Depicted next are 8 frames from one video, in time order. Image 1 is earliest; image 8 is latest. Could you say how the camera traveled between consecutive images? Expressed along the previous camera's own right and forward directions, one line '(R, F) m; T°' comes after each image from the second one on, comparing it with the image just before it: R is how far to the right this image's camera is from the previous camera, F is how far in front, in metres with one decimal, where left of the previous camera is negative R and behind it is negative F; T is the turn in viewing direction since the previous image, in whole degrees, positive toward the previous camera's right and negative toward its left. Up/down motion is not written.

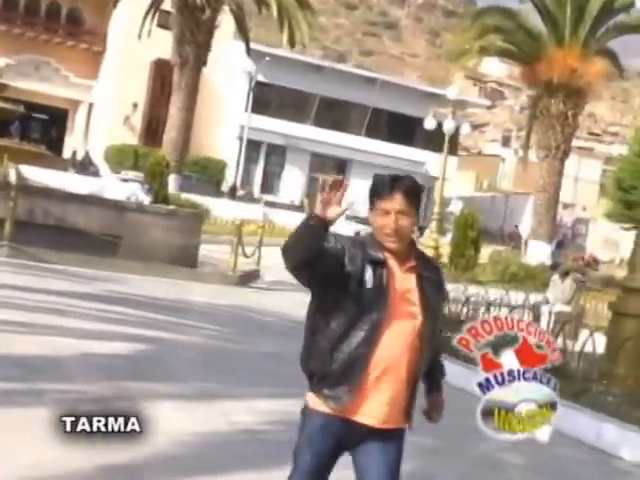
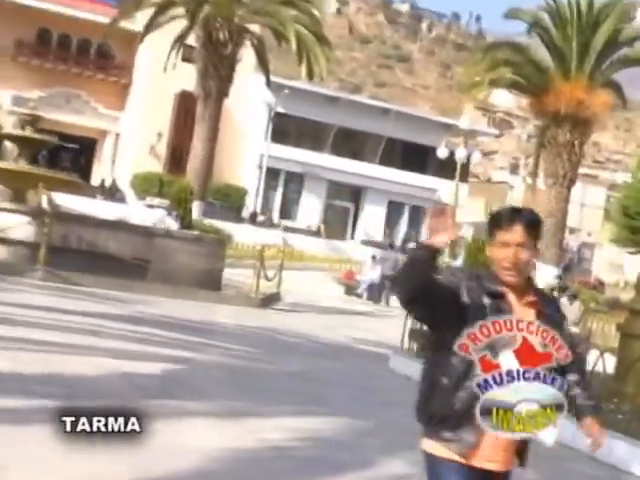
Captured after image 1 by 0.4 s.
(-0.4, -1.2) m; 0°
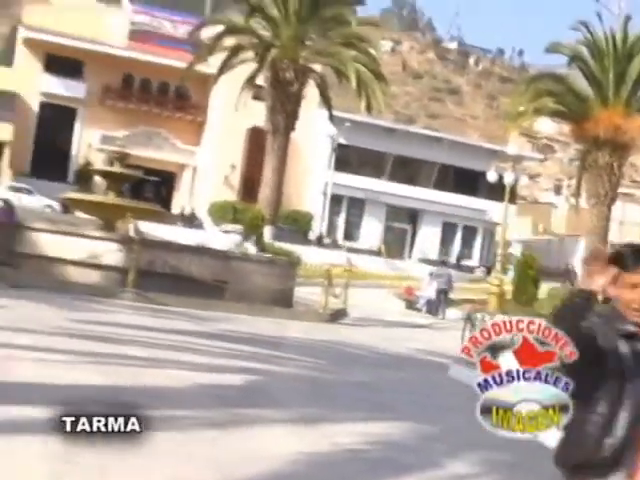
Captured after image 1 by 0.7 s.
(+0.3, -2.7) m; -4°
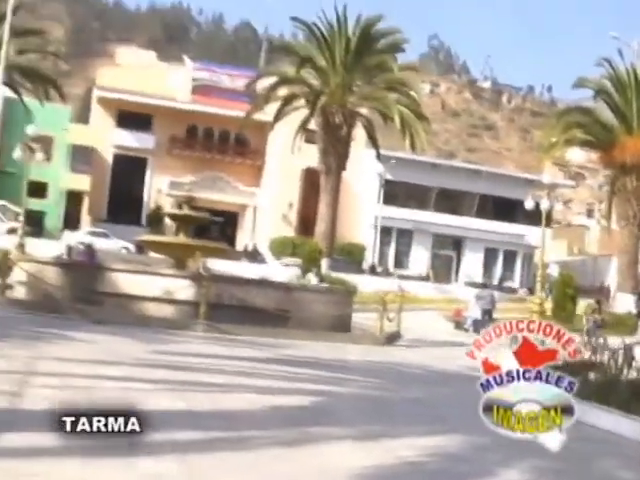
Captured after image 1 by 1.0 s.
(+0.5, -2.8) m; -3°
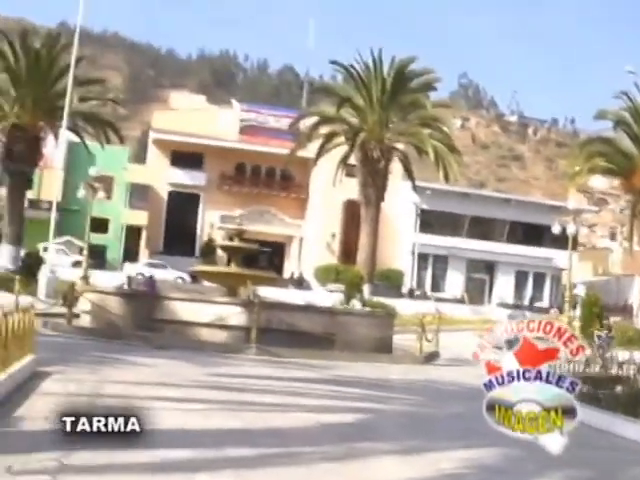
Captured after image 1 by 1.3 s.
(+0.4, -2.5) m; -3°
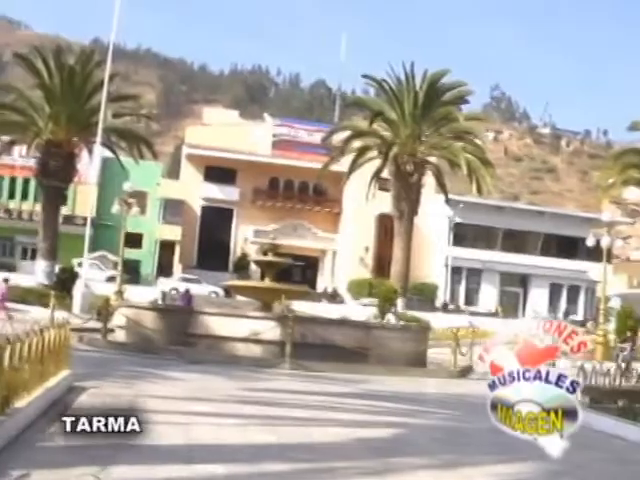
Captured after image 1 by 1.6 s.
(-0.1, 0.0) m; -2°
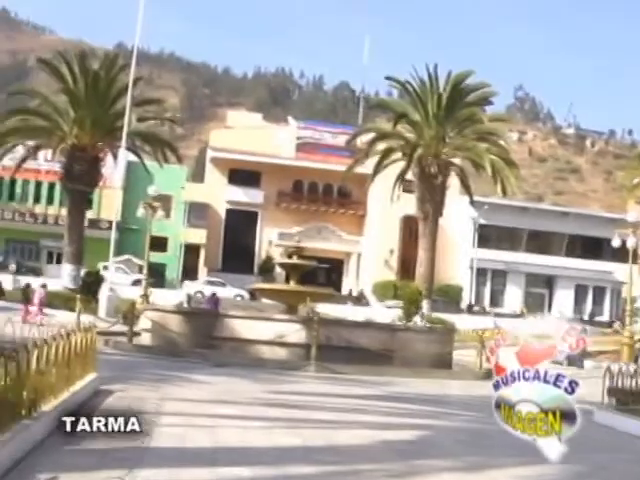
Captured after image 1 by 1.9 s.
(+0.1, 0.0) m; -1°
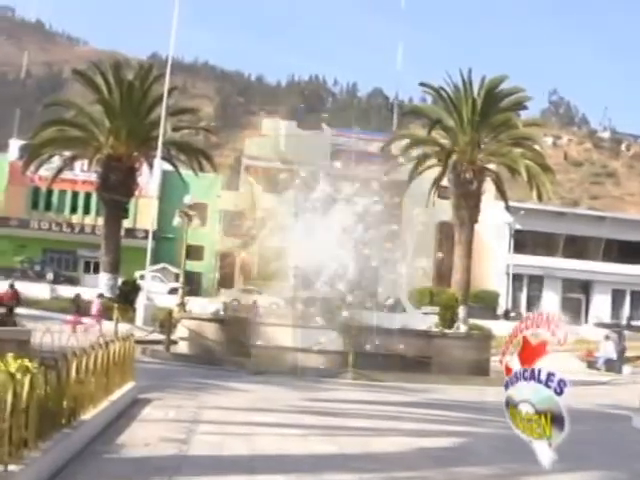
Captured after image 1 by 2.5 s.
(+0.1, 0.0) m; -2°
